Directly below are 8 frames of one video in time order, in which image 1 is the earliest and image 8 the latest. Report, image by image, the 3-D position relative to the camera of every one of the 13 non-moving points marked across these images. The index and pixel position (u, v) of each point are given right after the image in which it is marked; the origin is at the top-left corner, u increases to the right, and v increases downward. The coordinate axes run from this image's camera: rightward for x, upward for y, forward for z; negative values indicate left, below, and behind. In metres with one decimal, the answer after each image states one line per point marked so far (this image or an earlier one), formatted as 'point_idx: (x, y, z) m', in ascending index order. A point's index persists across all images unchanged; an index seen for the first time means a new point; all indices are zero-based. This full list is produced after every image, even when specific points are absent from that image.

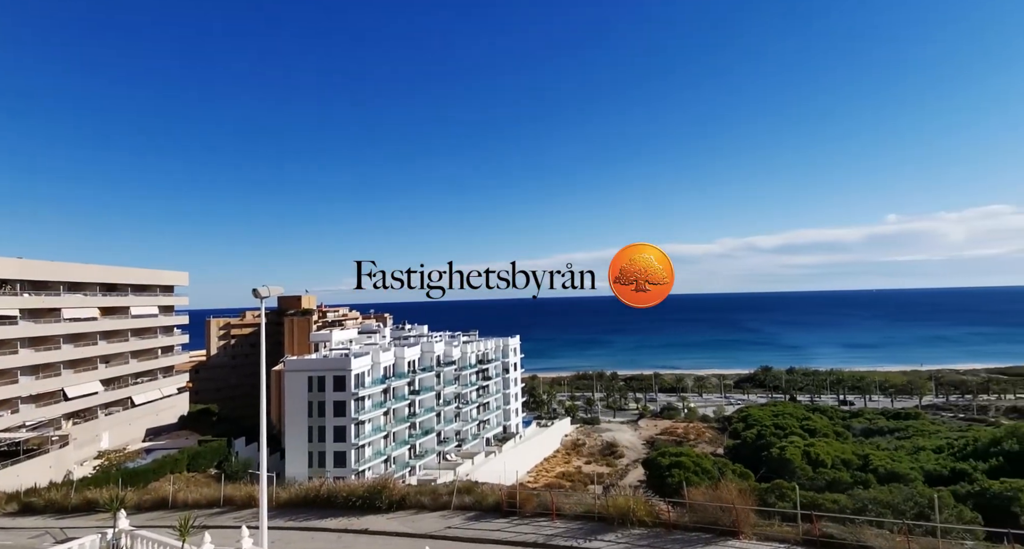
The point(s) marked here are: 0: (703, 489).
0: (+5.3, -5.9, +16.2) m
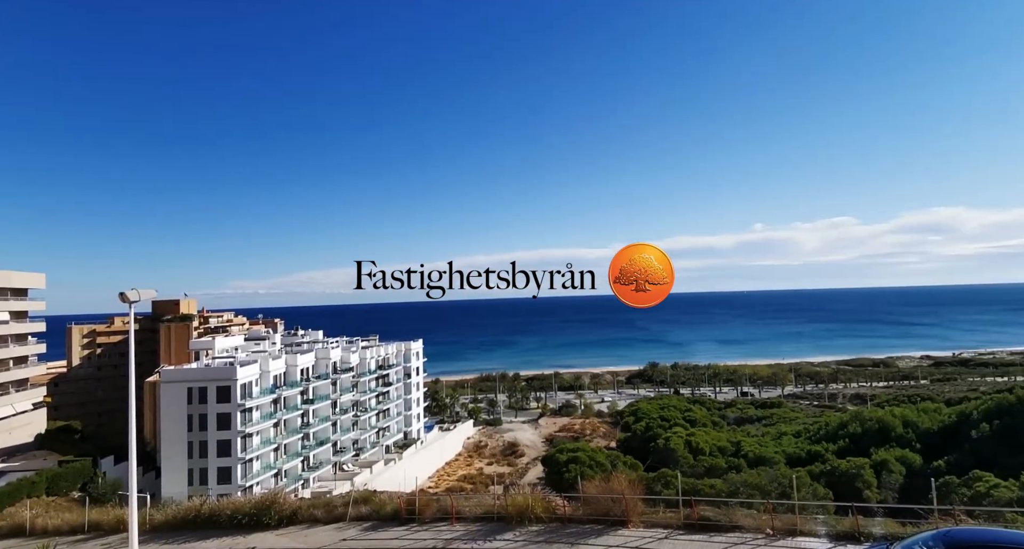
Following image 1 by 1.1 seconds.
0: (+2.4, -6.0, +17.0) m
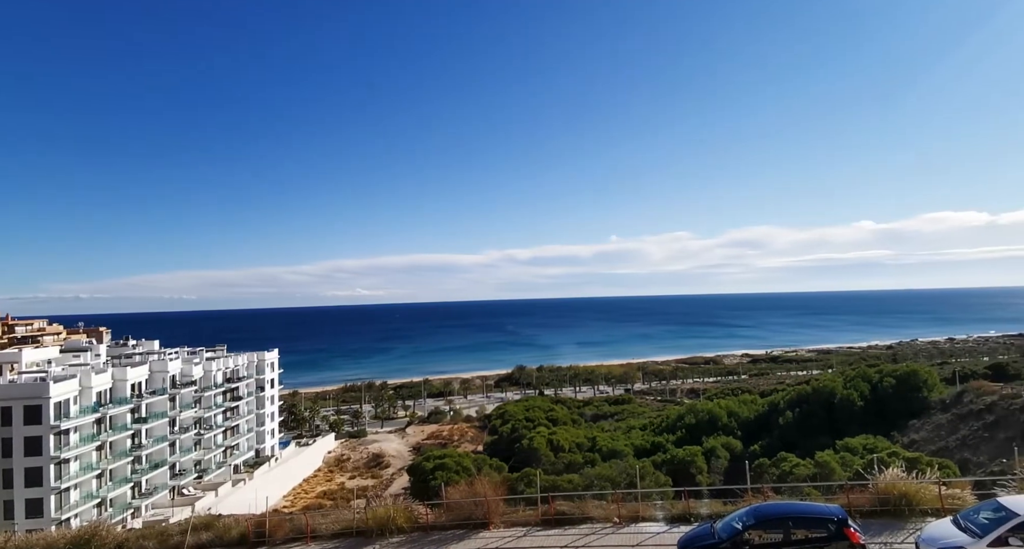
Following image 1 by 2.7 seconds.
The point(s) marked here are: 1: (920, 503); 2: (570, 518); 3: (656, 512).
0: (-1.6, -6.2, +17.5) m
1: (+10.0, -5.7, +14.7) m
2: (+1.5, -6.4, +15.7) m
3: (+3.8, -6.4, +15.9) m
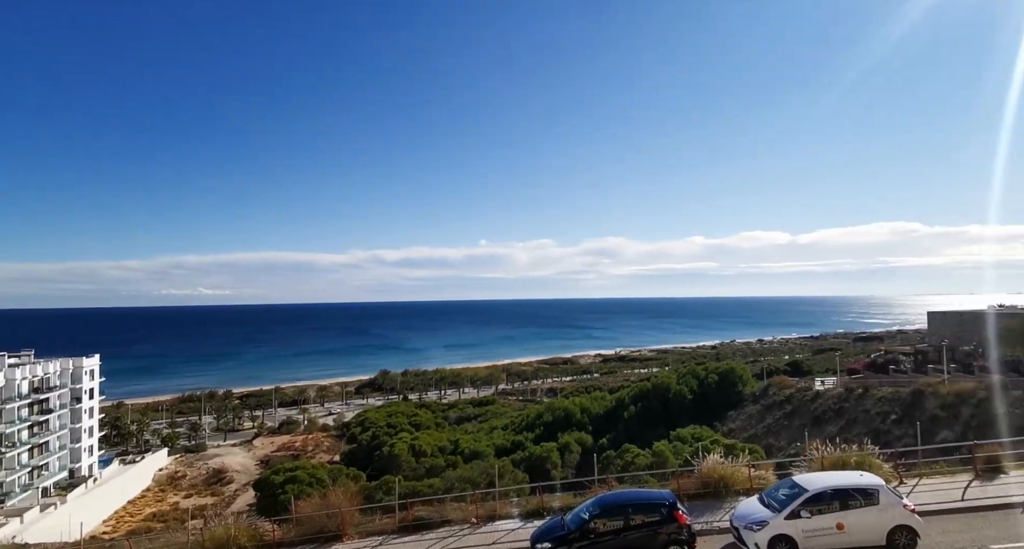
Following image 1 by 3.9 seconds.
0: (-5.7, -6.2, +16.9) m
1: (+6.3, -6.0, +16.9) m
2: (-2.3, -6.5, +15.9) m
3: (-0.1, -6.5, +16.7) m
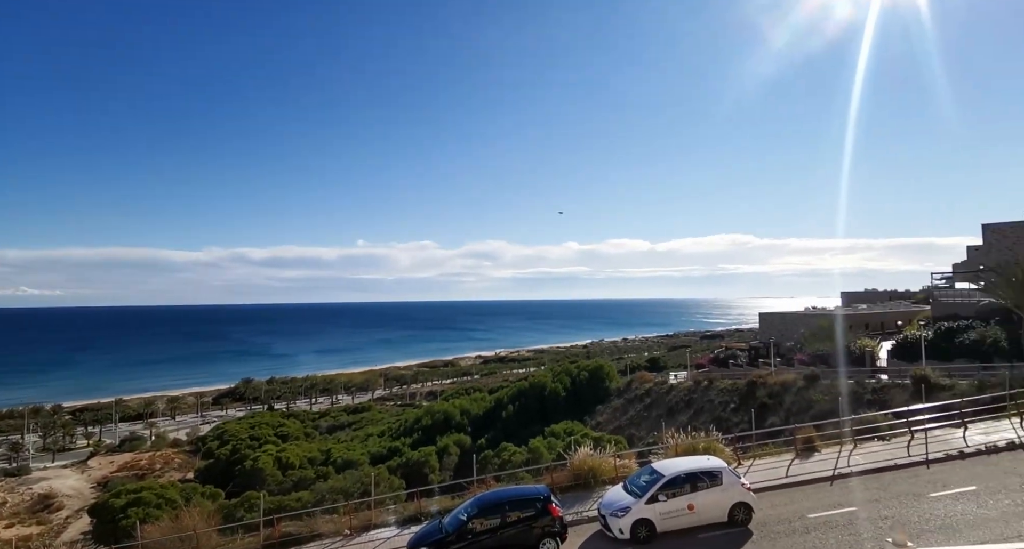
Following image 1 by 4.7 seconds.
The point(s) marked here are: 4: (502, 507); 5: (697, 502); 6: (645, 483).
0: (-9.1, -6.2, +15.8) m
1: (+2.7, -6.1, +18.1) m
2: (-5.5, -6.5, +15.5) m
3: (-3.5, -6.6, +16.6) m
4: (-0.3, -5.2, +13.3) m
5: (+4.0, -5.0, +13.0) m
6: (+3.0, -4.7, +13.5) m
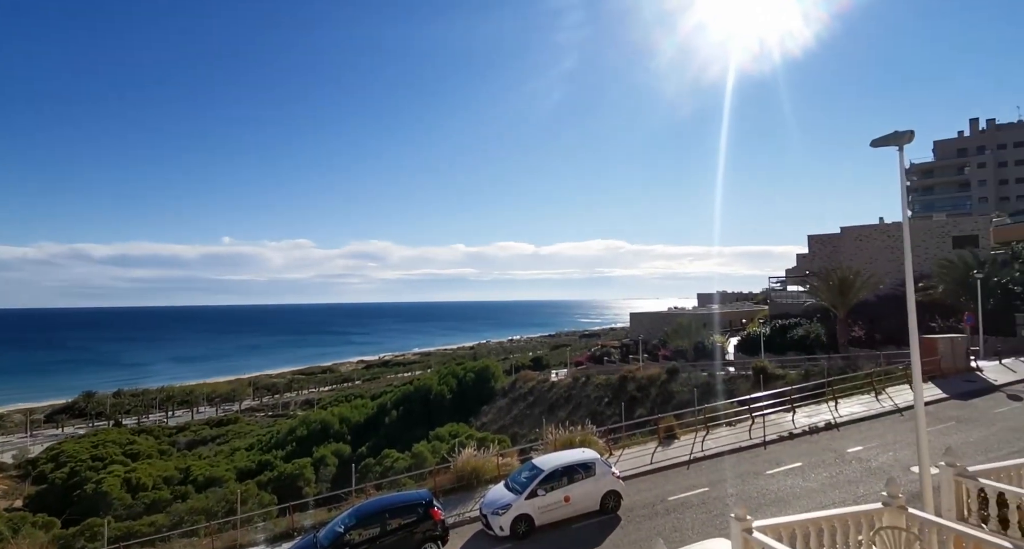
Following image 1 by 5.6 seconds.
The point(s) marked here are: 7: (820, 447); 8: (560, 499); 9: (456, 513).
0: (-12.1, -5.9, +14.1) m
1: (-0.9, -6.1, +18.5) m
2: (-8.5, -6.3, +14.5) m
3: (-6.7, -6.5, +16.0) m
4: (-2.9, -5.1, +13.3) m
5: (+1.4, -5.0, +13.8) m
6: (+0.3, -4.8, +14.1) m
7: (+7.4, -4.1, +14.5) m
8: (+1.1, -5.1, +13.7) m
9: (-1.5, -6.4, +16.3) m
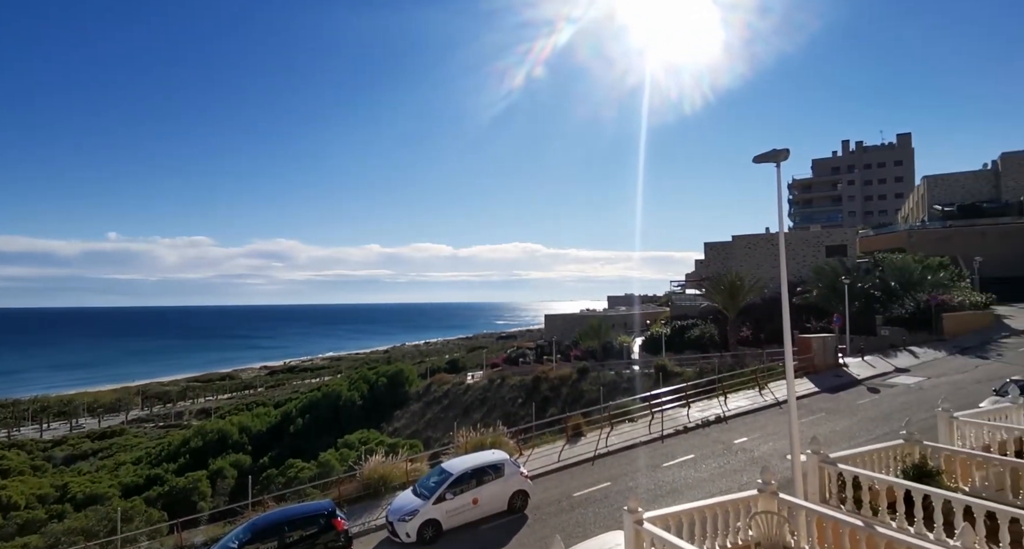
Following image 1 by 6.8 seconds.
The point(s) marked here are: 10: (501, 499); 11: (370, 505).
0: (-14.1, -5.4, +12.5) m
1: (-3.7, -6.1, +18.3) m
2: (-10.7, -6.0, +13.3) m
3: (-9.1, -6.2, +15.0) m
4: (-4.9, -4.9, +12.9) m
5: (-0.7, -5.0, +14.0) m
6: (-1.8, -4.7, +14.1) m
7: (+5.2, -4.4, +15.6) m
8: (-1.0, -5.1, +13.8) m
9: (-4.0, -6.4, +16.1) m
10: (-0.3, -5.2, +14.2) m
11: (-4.1, -6.4, +17.3) m
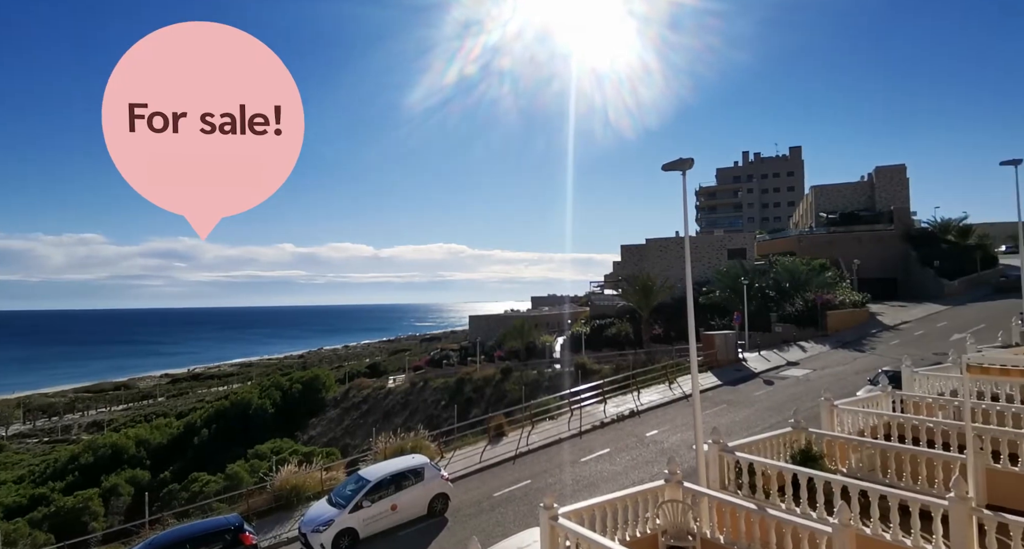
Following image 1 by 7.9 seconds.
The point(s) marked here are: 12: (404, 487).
0: (-15.7, -5.1, +10.7) m
1: (-6.1, -6.1, +17.8) m
2: (-12.4, -5.7, +11.9) m
3: (-11.1, -6.0, +13.8) m
4: (-6.6, -4.8, +12.3) m
5: (-2.6, -5.0, +13.9) m
6: (-3.7, -4.7, +13.9) m
7: (+3.1, -4.5, +16.2) m
8: (-2.9, -5.1, +13.7) m
9: (-6.2, -6.3, +15.5) m
10: (-2.2, -5.2, +14.1) m
11: (-6.4, -6.4, +16.8) m
12: (-2.5, -4.8, +14.0) m
